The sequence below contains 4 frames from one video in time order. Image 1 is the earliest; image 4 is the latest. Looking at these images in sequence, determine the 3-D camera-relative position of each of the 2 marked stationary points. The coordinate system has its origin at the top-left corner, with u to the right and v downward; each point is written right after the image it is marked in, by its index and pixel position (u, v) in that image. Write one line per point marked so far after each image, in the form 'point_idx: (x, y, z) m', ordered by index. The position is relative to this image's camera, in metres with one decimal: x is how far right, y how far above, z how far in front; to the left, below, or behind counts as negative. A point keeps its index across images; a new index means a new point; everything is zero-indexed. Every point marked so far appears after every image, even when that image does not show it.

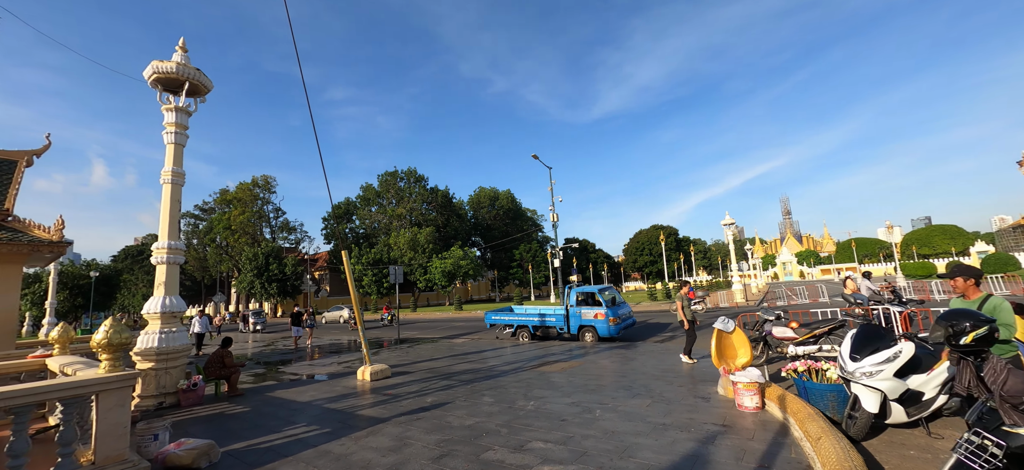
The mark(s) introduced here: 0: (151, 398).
0: (-6.3, -2.9, +7.3) m
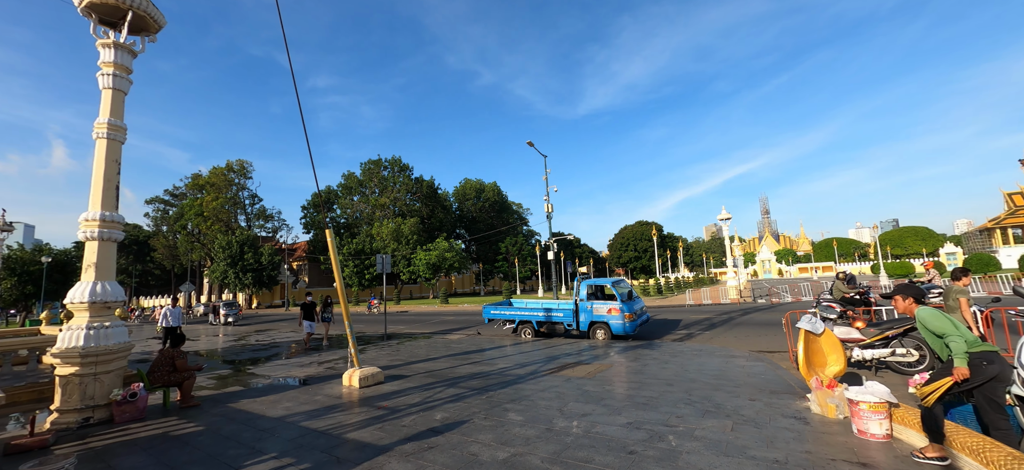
0: (-6.0, -2.4, +5.6) m
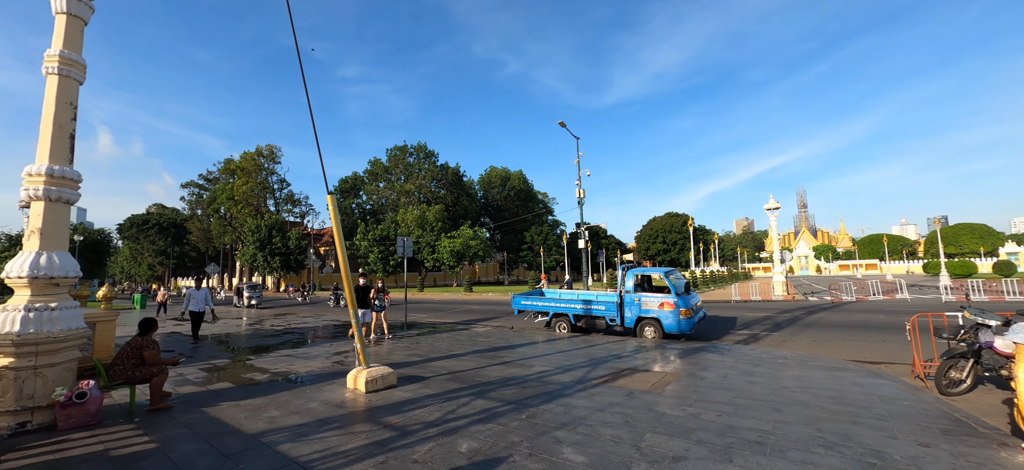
0: (-5.4, -1.9, +4.5) m
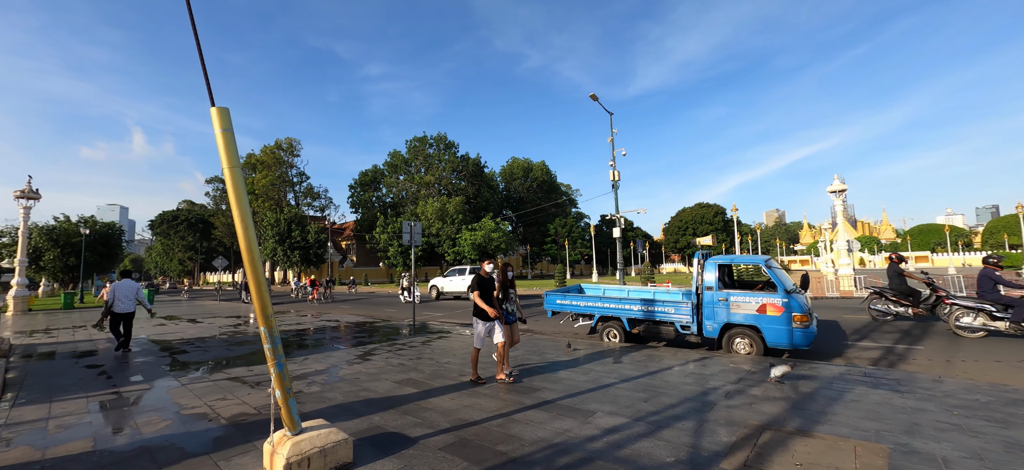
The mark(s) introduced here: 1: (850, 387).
0: (-5.1, -1.6, +1.9) m
1: (+4.2, -1.9, +5.2) m
